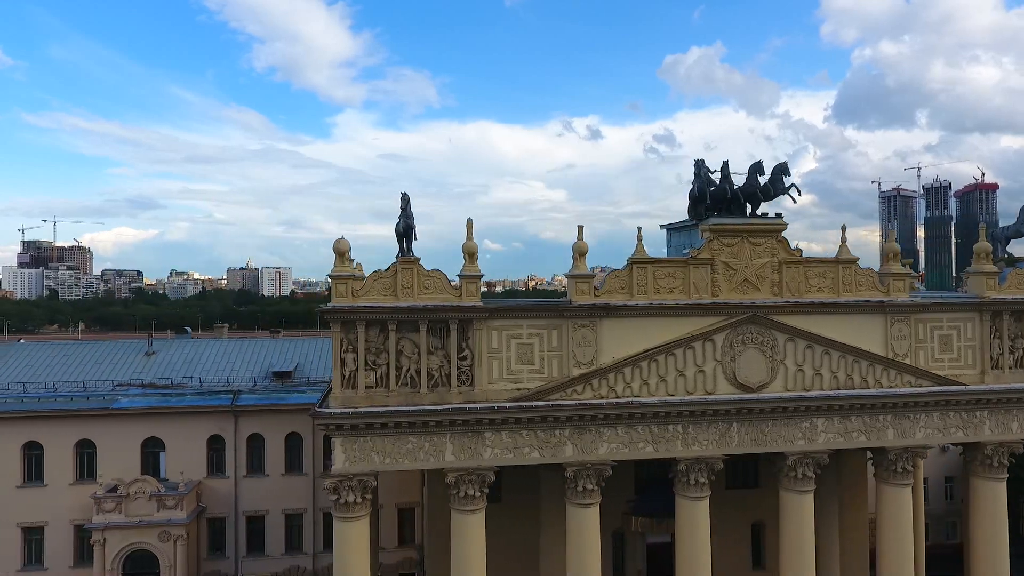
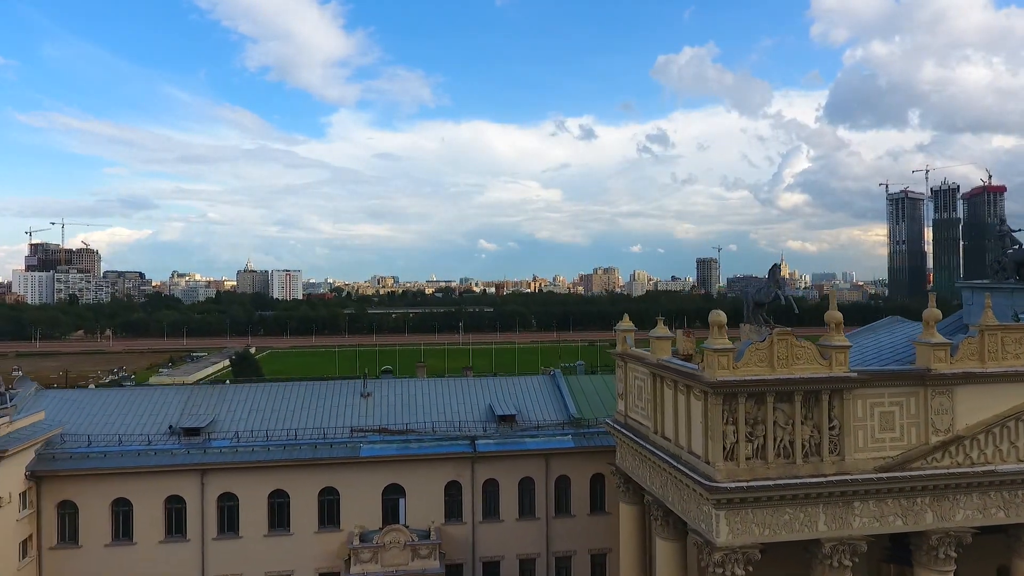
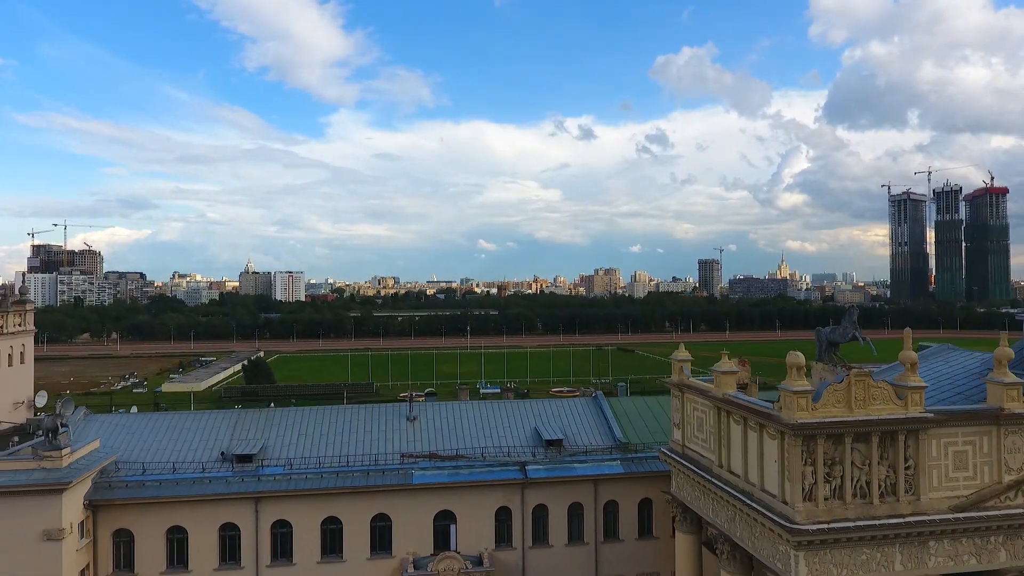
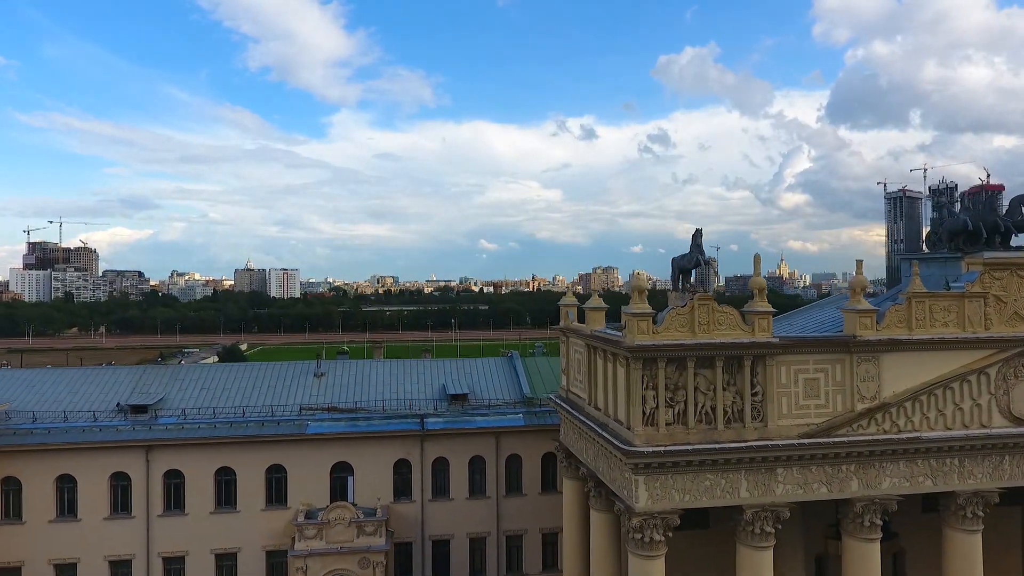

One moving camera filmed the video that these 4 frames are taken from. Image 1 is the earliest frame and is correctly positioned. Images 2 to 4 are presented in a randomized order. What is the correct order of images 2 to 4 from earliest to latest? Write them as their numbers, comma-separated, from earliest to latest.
4, 2, 3
